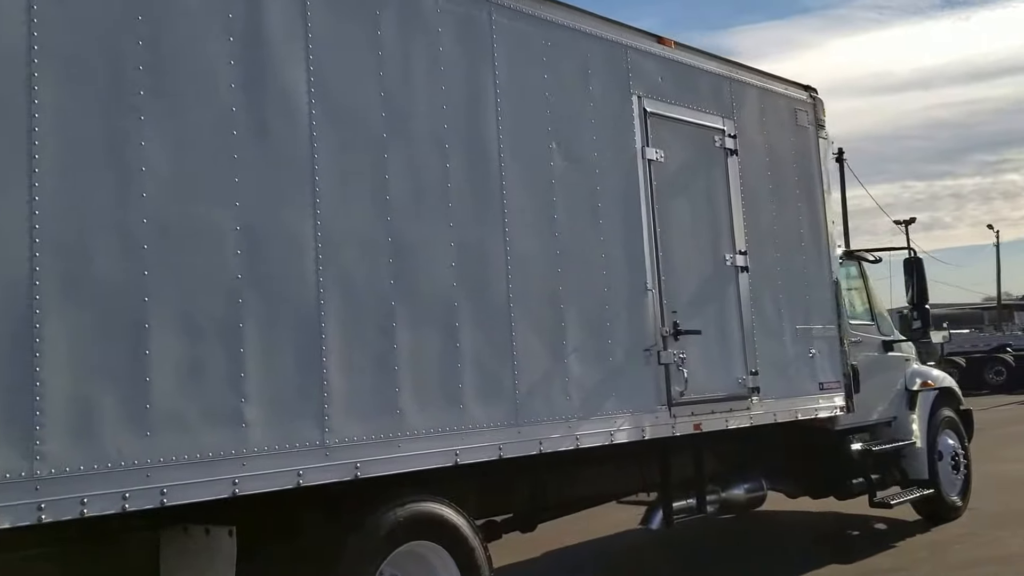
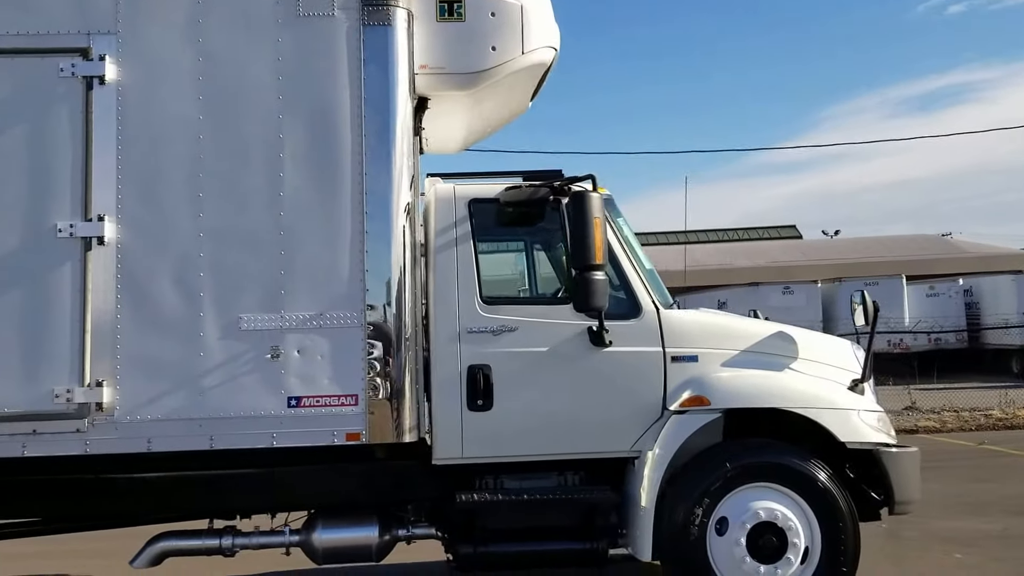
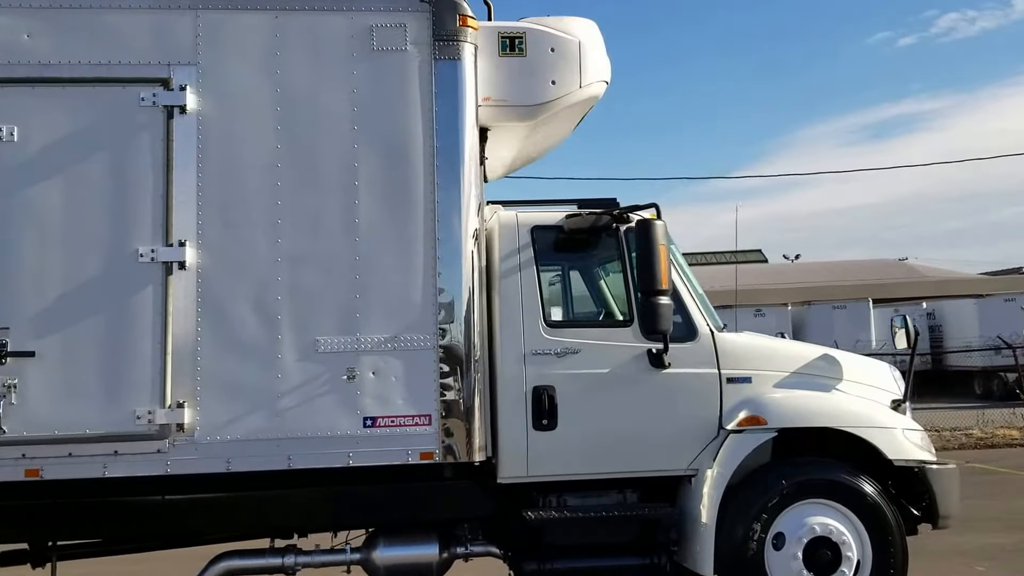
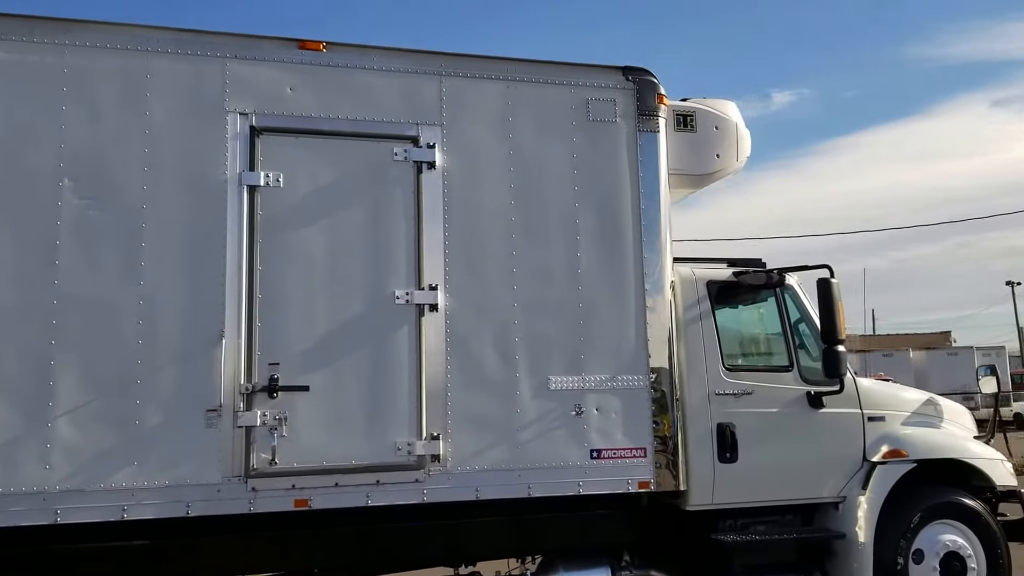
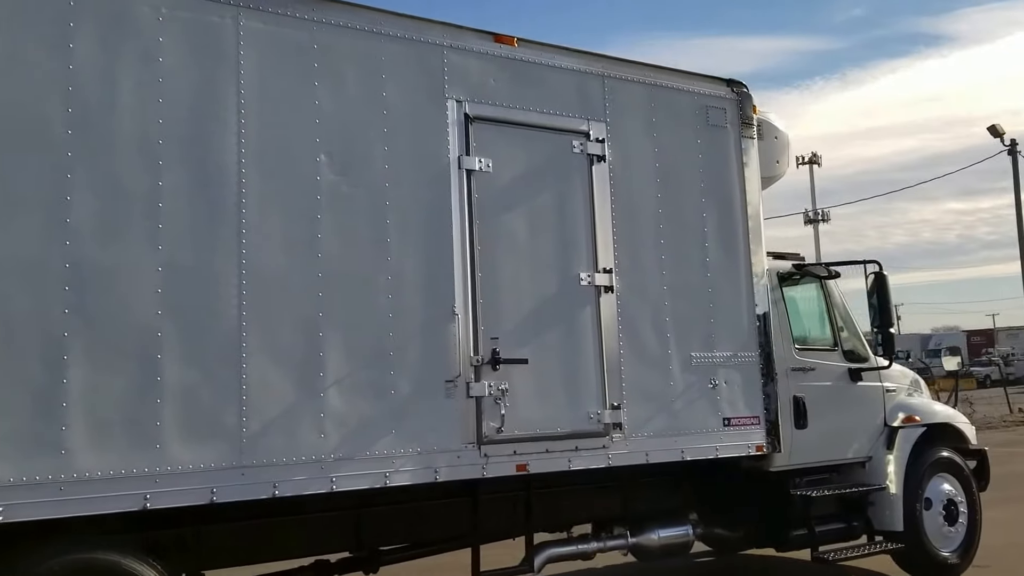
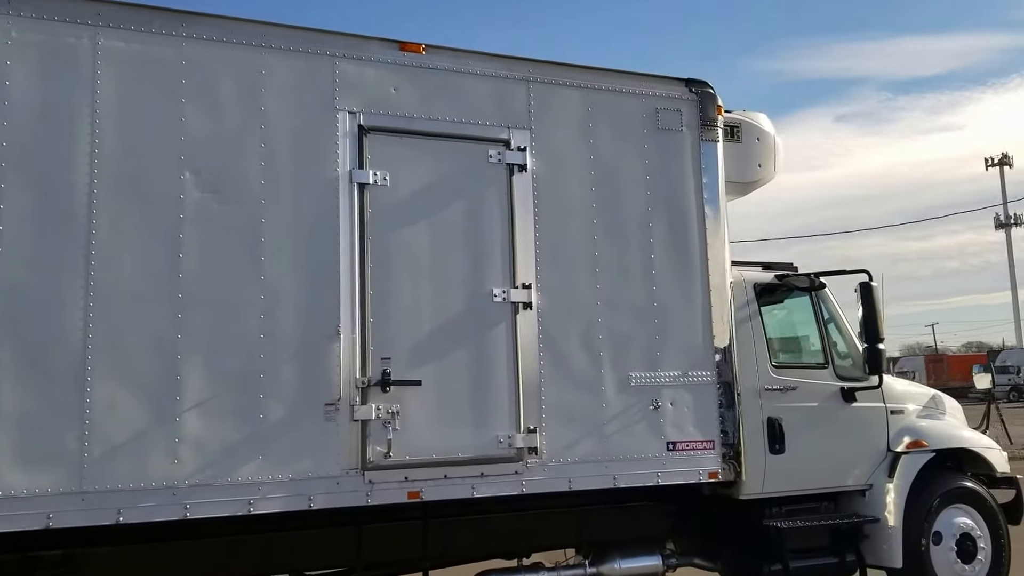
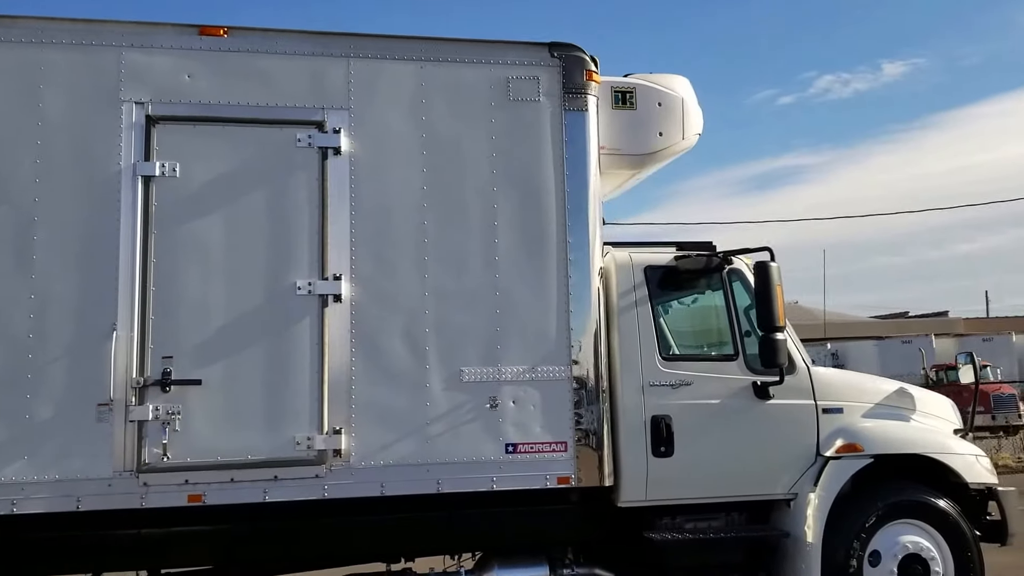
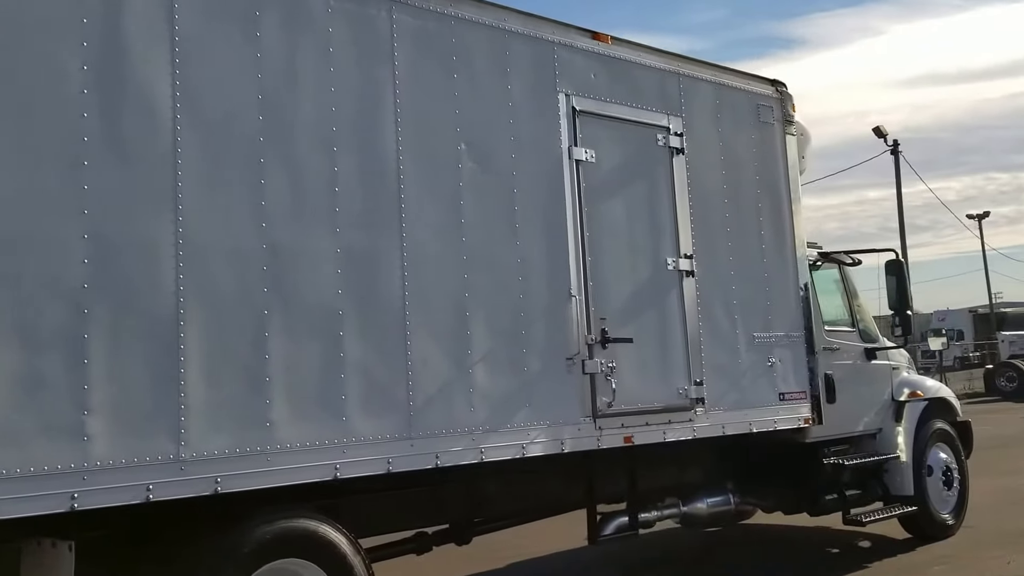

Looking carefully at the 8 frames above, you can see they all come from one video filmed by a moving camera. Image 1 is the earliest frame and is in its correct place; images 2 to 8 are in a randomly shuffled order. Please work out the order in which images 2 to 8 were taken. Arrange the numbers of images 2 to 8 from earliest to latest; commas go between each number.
8, 5, 6, 4, 7, 3, 2
